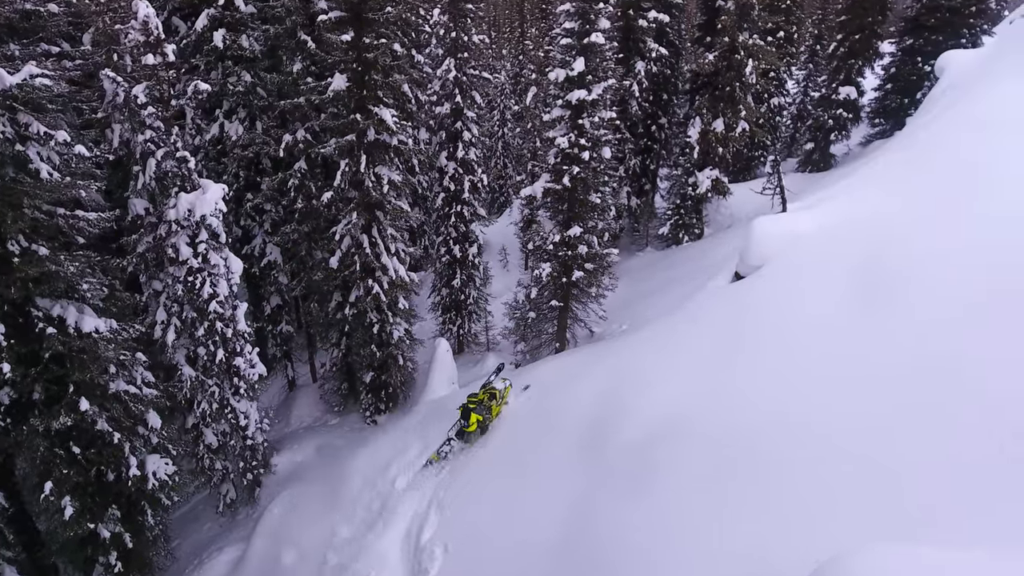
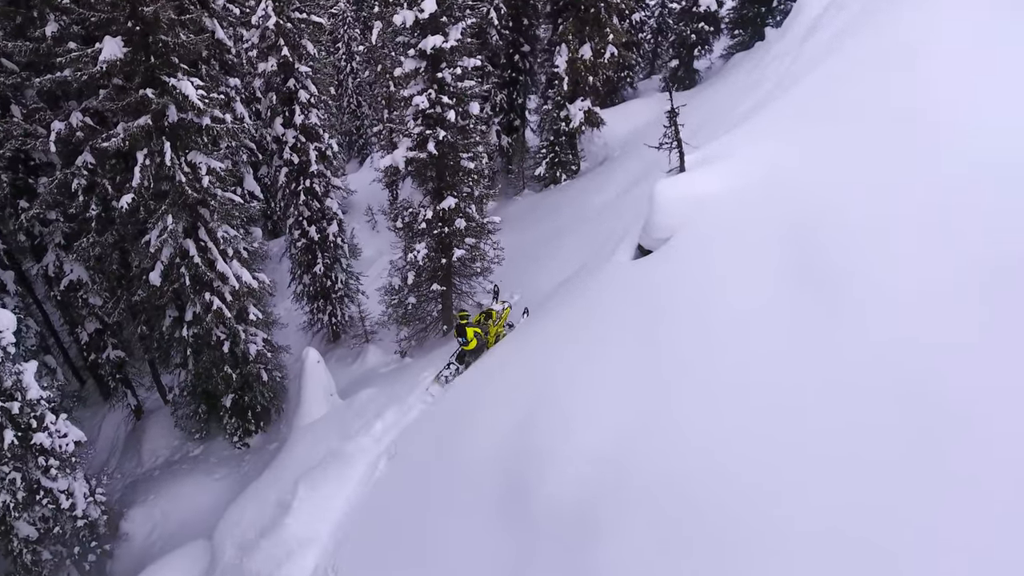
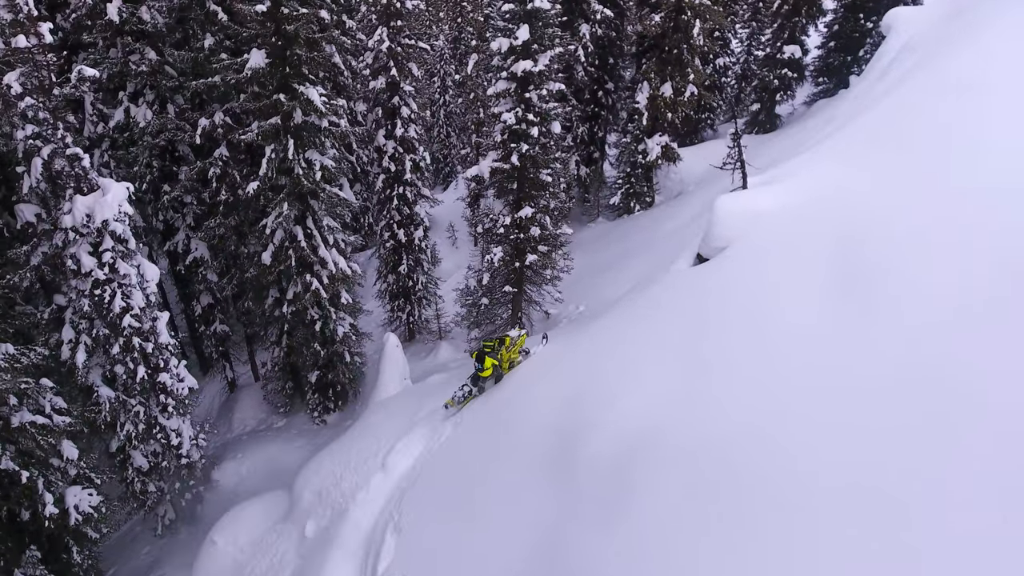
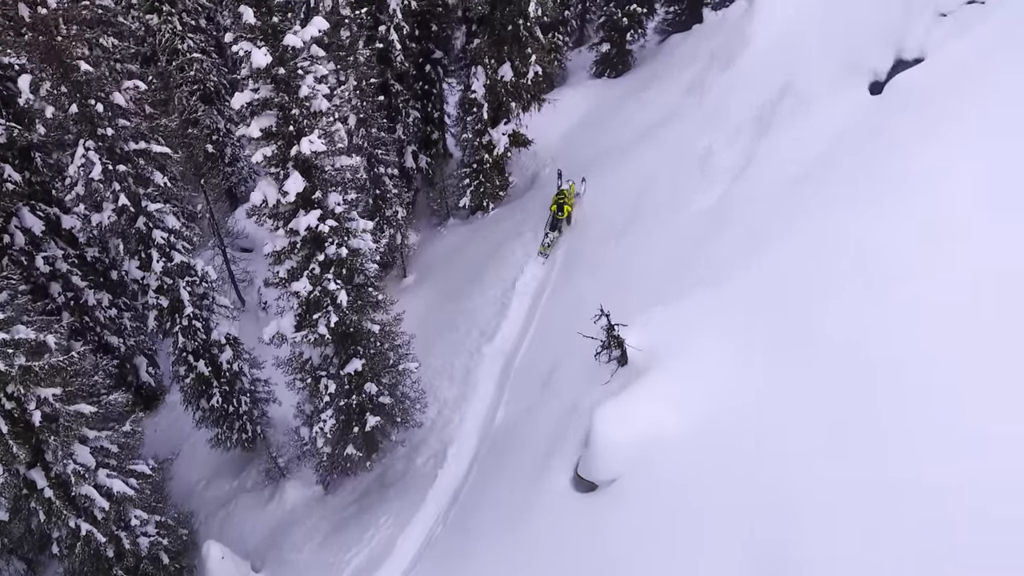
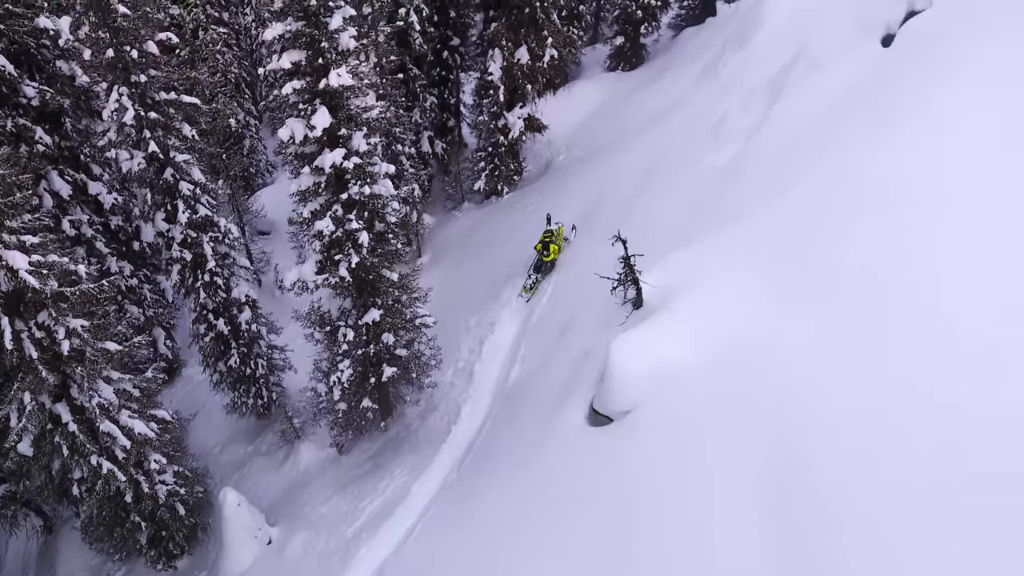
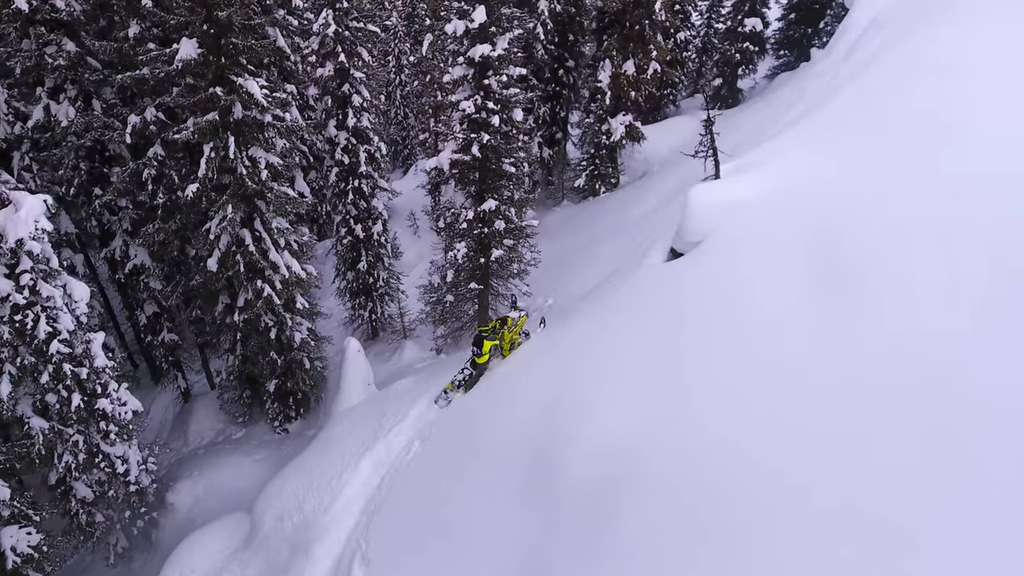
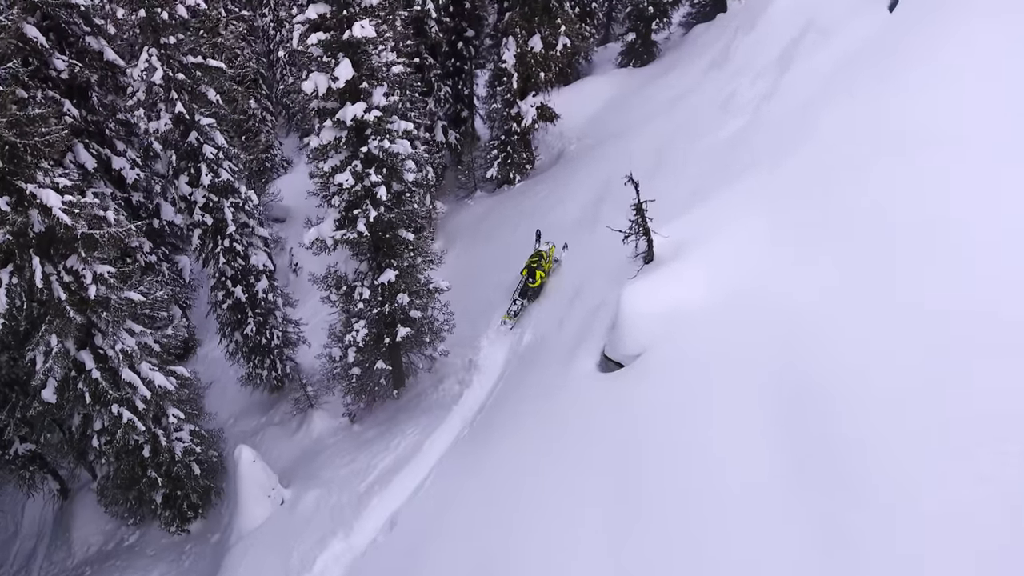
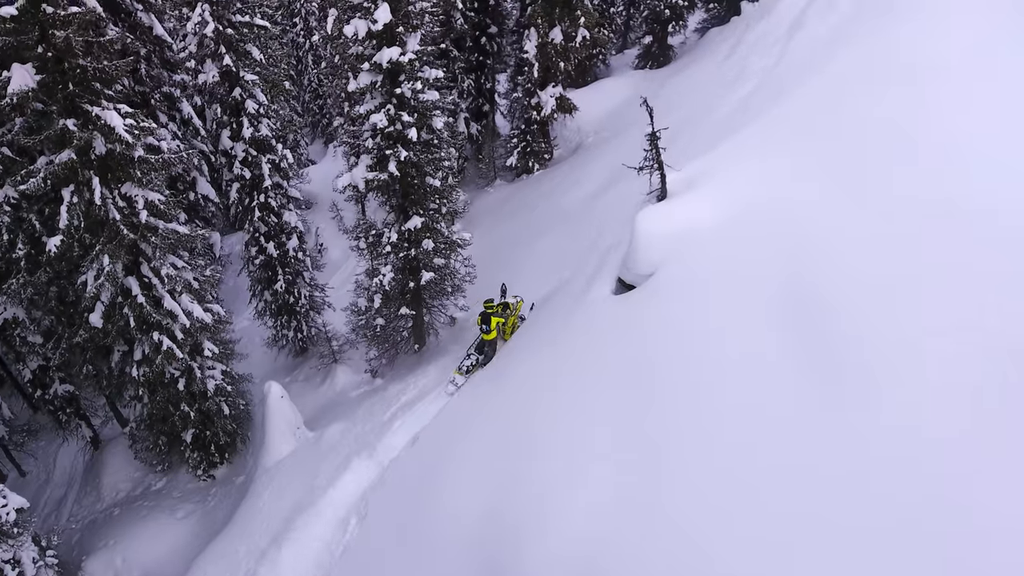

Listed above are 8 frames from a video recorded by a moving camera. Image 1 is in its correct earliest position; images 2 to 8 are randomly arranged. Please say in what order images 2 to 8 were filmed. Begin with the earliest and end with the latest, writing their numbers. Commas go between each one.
3, 6, 2, 8, 7, 5, 4
